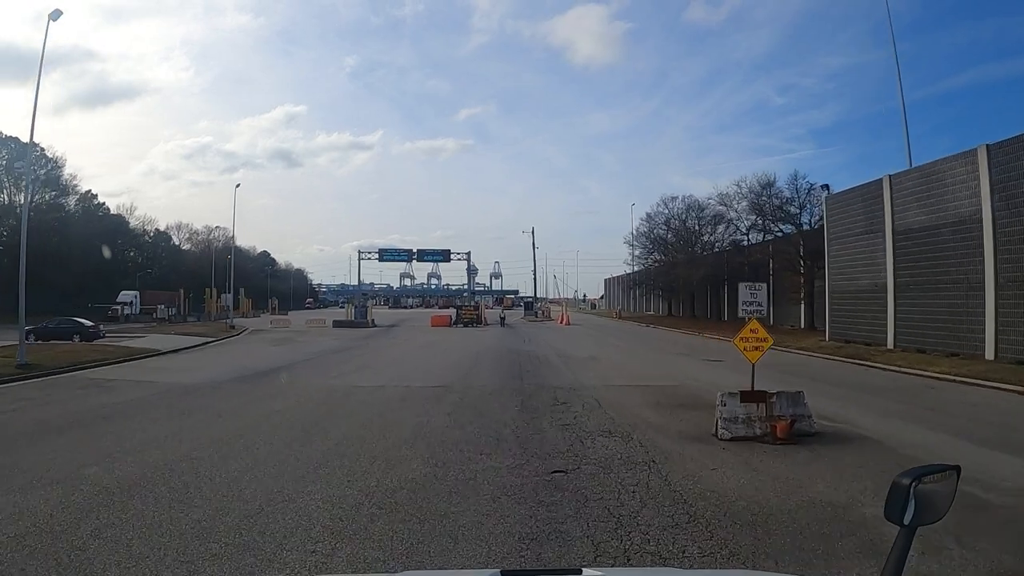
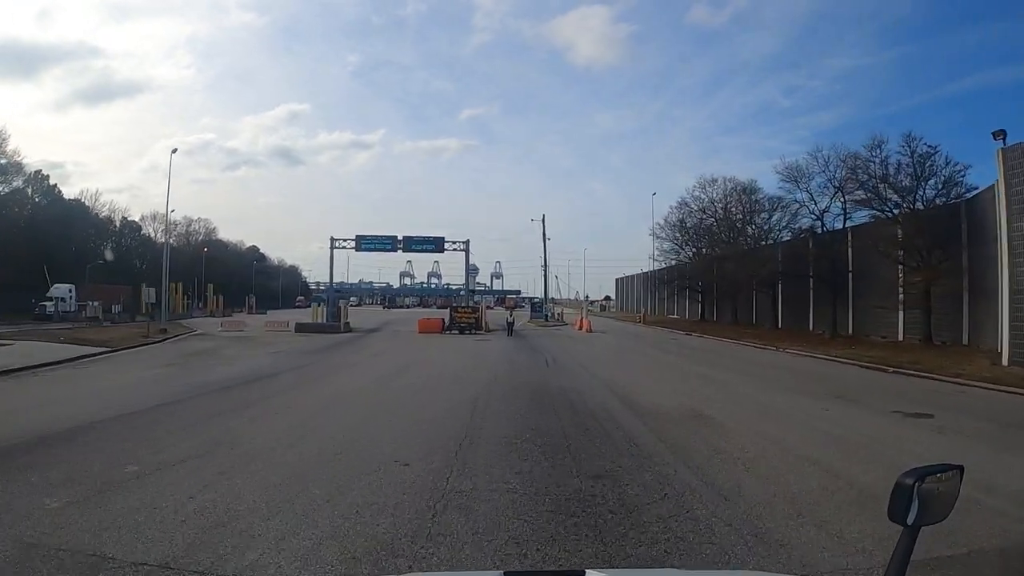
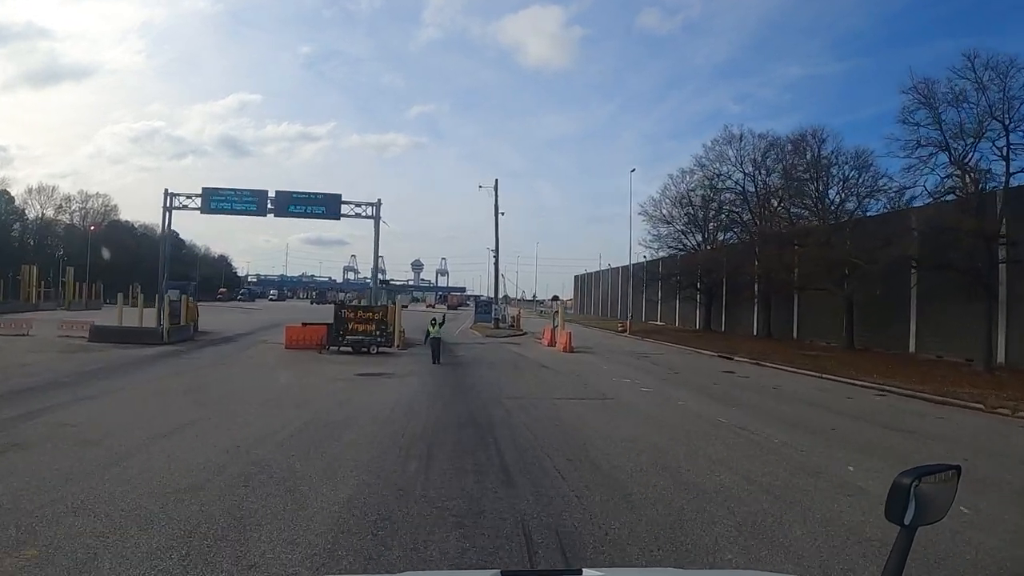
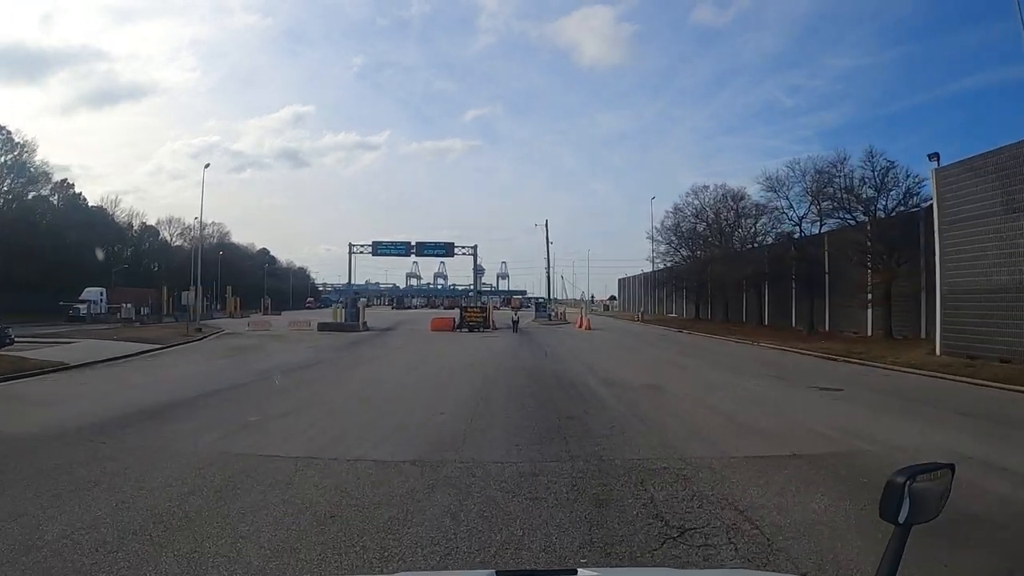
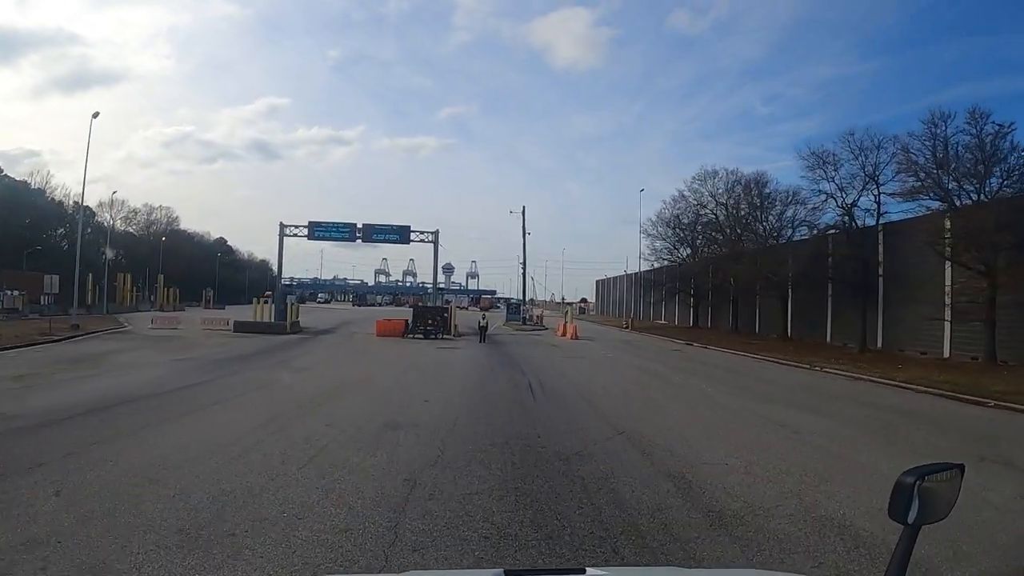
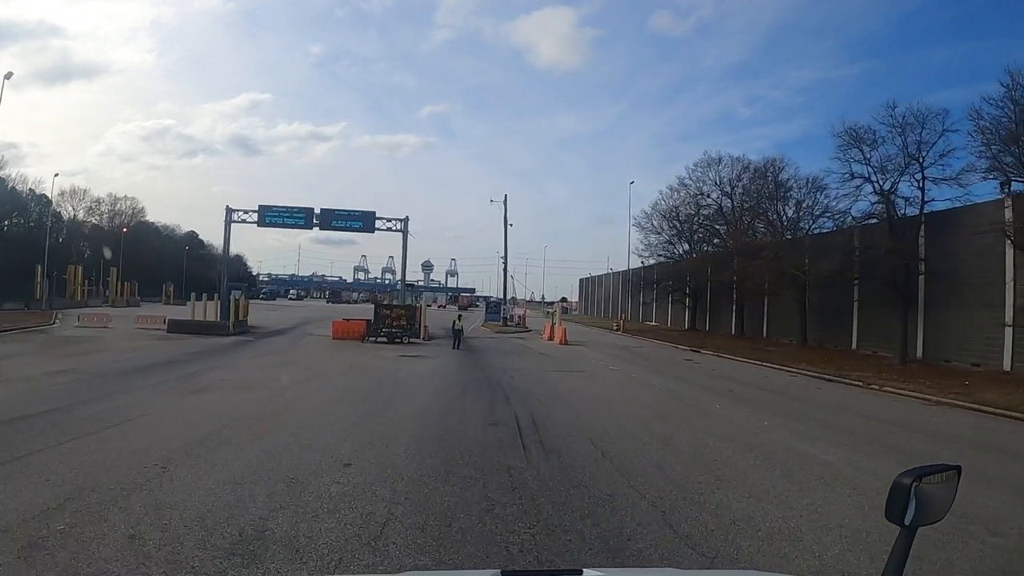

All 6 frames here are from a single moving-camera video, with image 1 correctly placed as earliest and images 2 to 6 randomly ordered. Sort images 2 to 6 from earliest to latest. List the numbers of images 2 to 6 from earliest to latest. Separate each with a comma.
4, 2, 5, 6, 3
